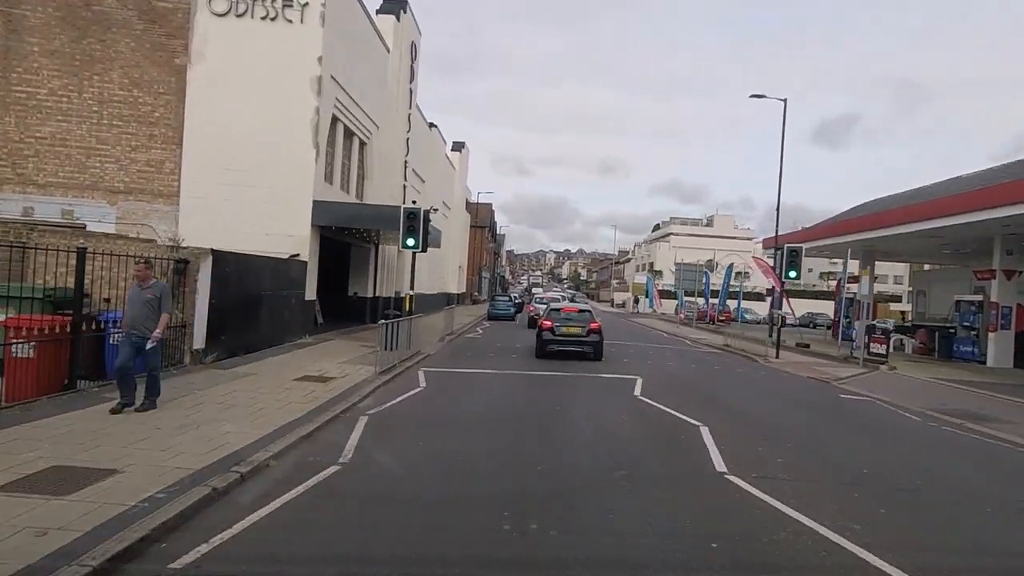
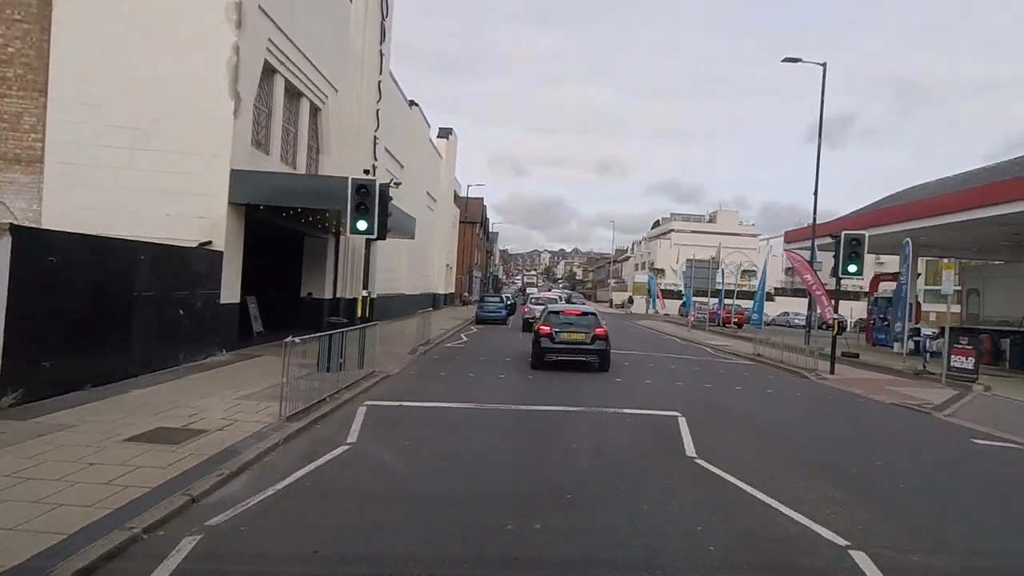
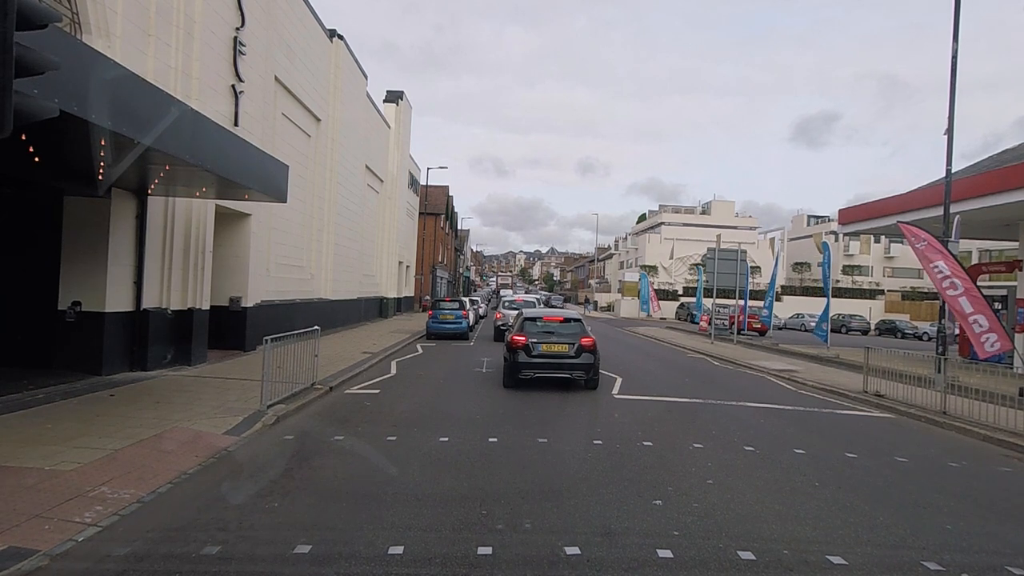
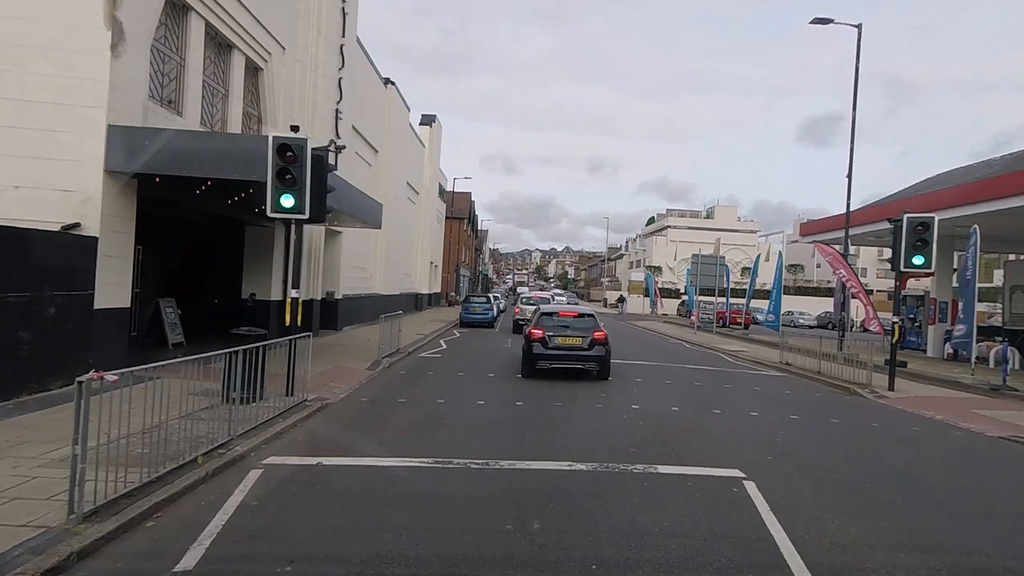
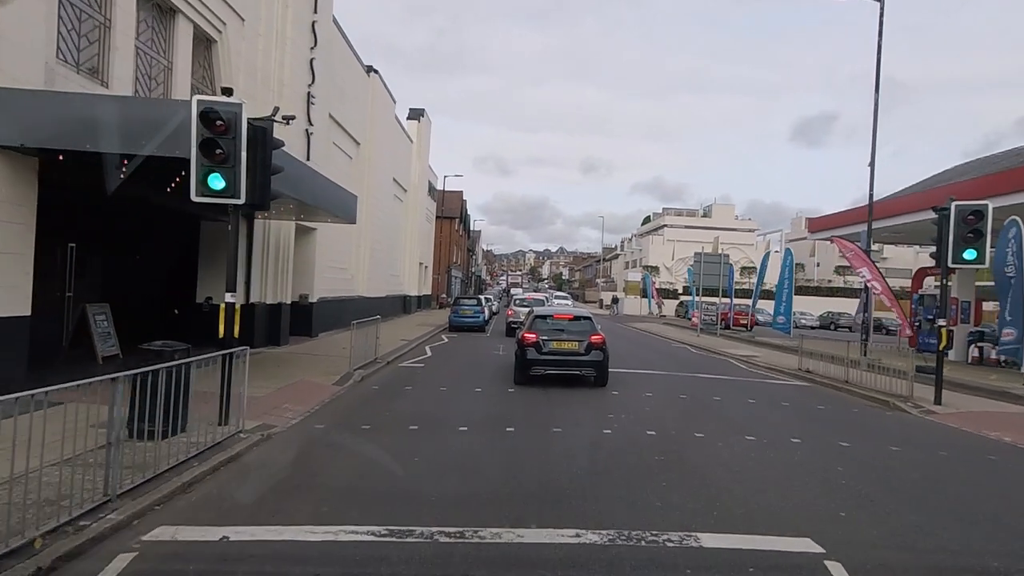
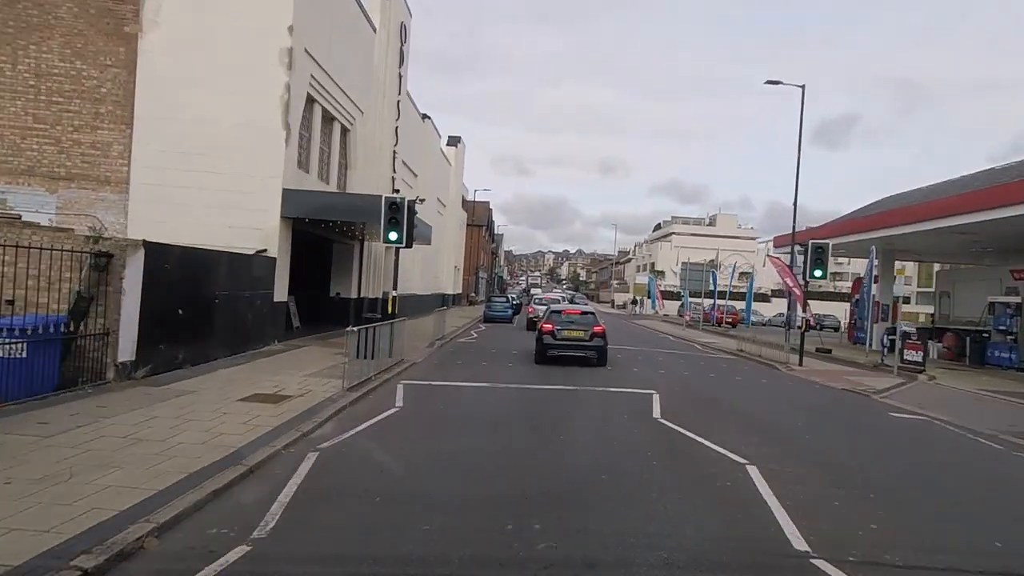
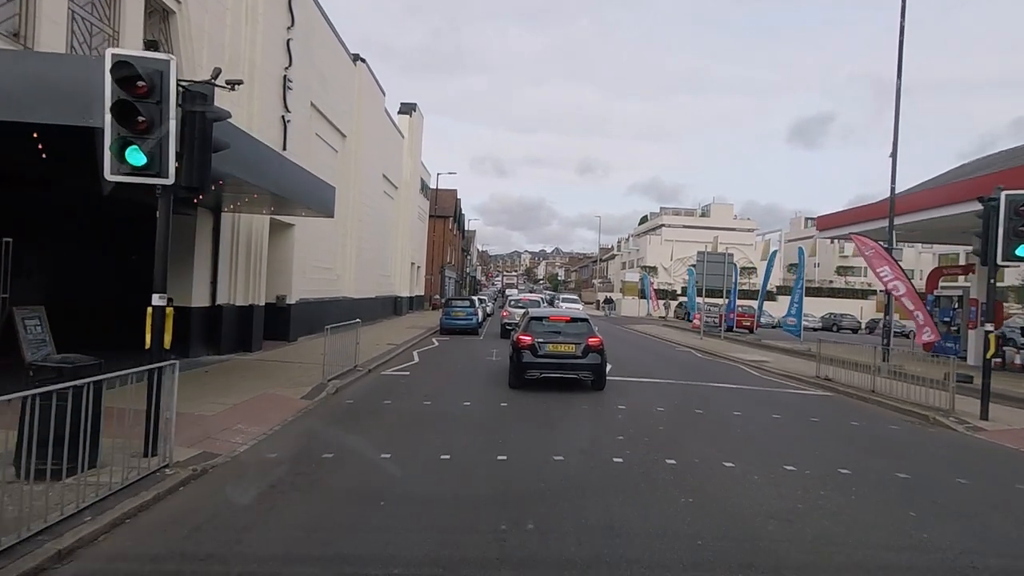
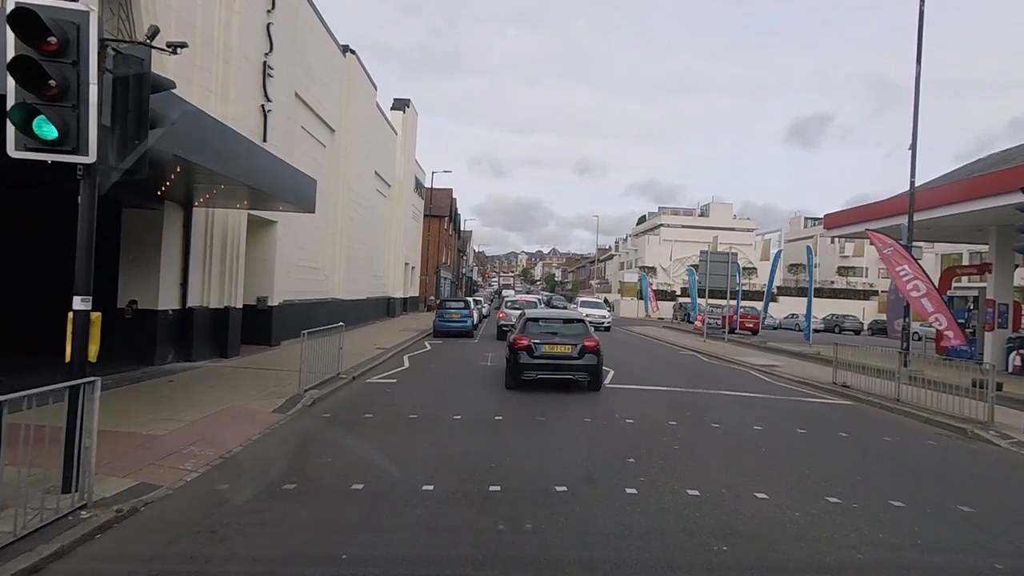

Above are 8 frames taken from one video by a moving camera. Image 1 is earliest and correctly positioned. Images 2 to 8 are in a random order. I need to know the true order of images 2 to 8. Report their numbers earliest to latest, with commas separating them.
6, 2, 4, 5, 7, 8, 3
